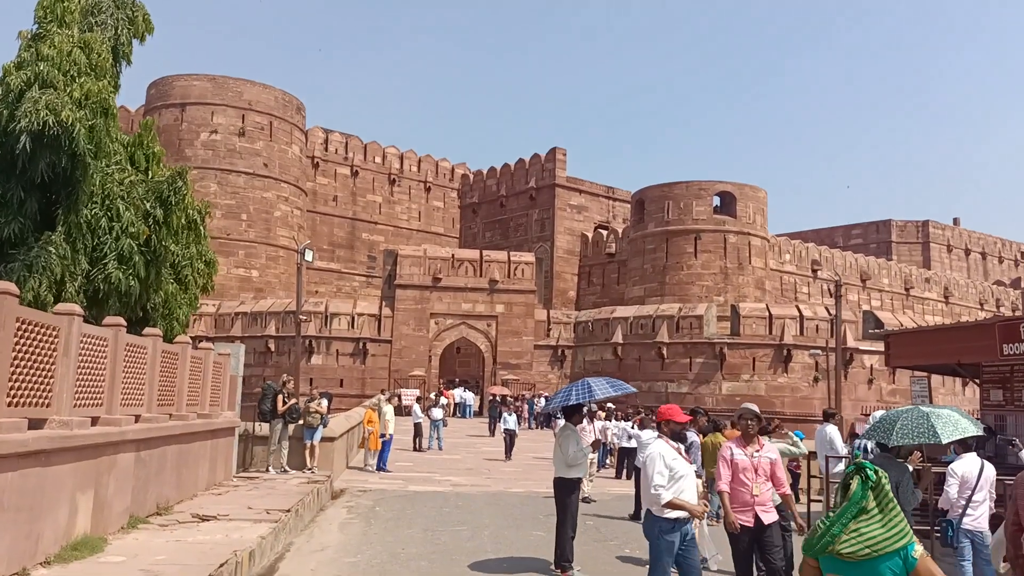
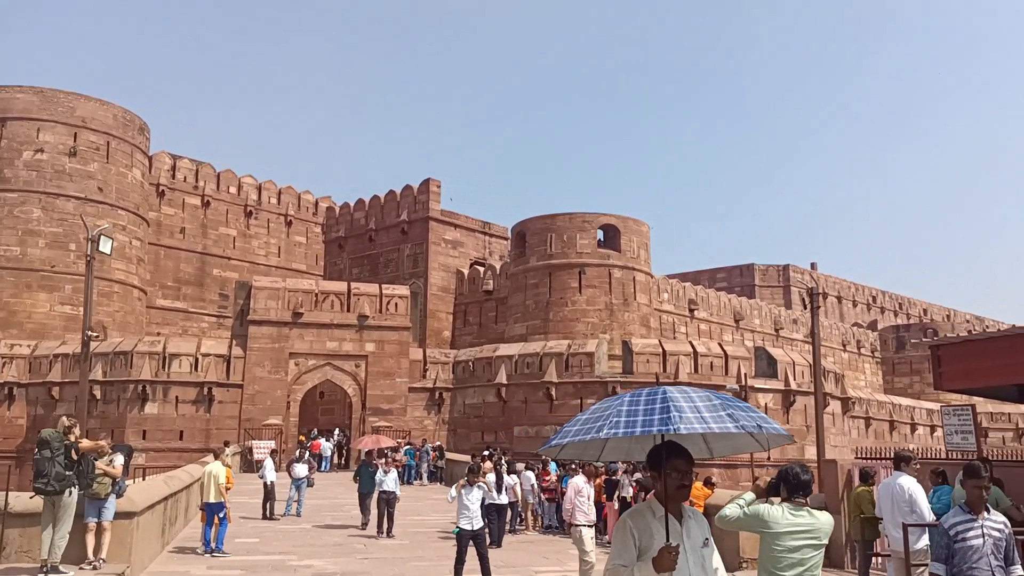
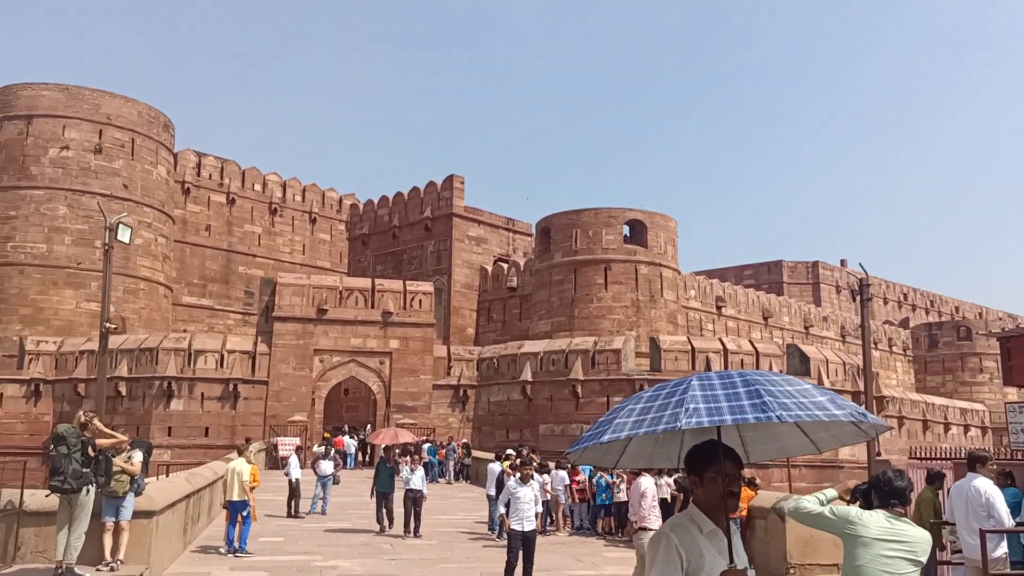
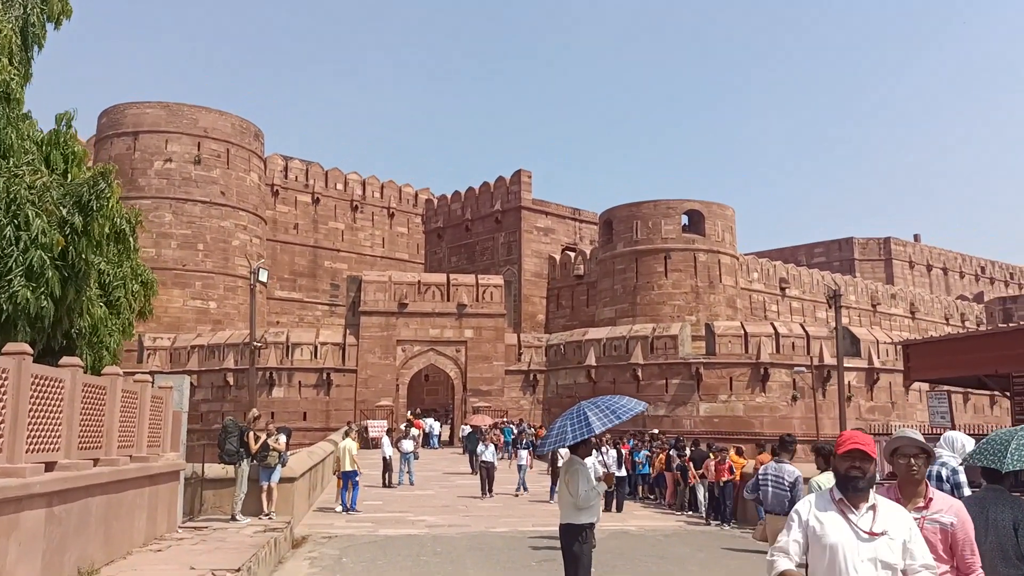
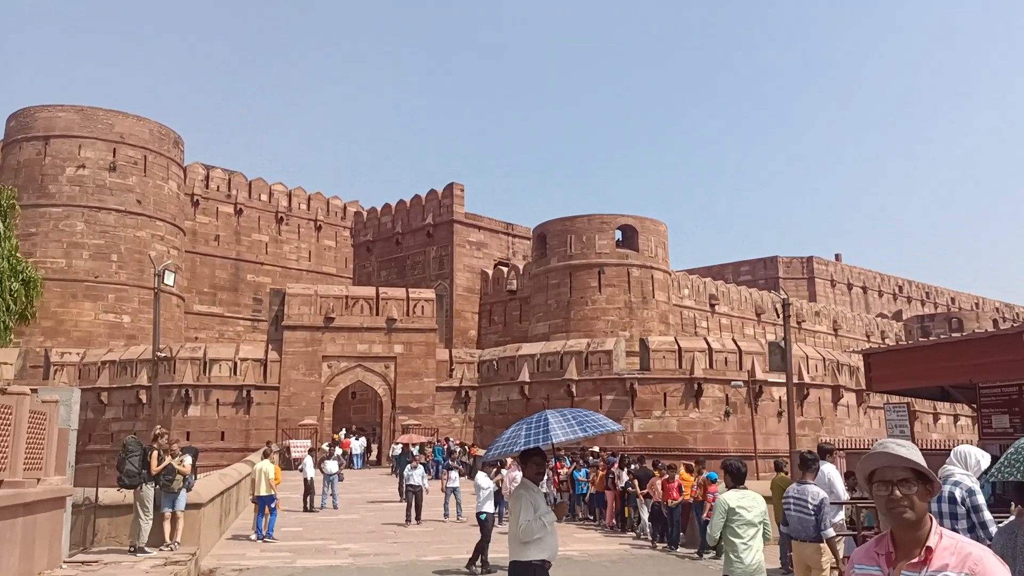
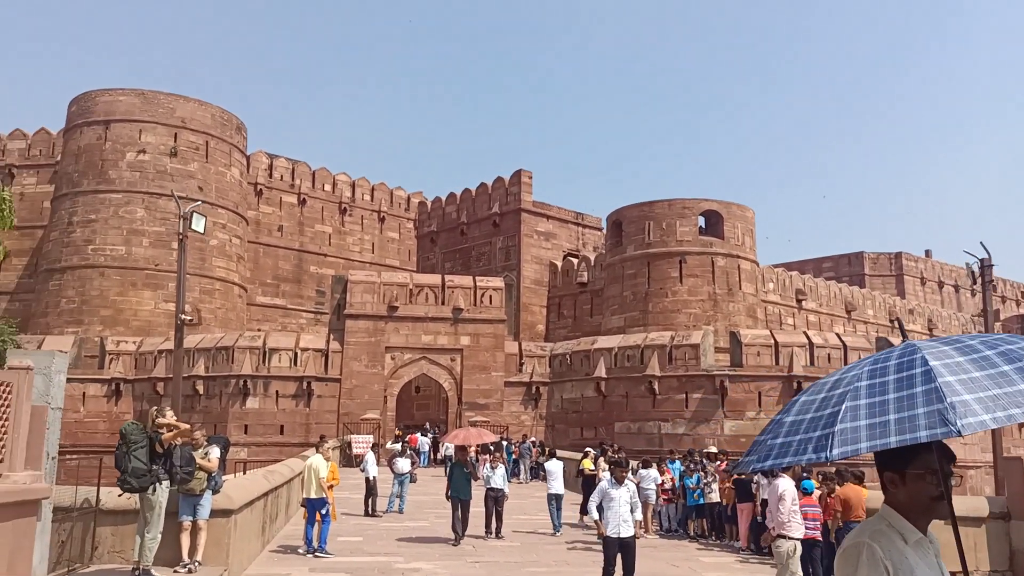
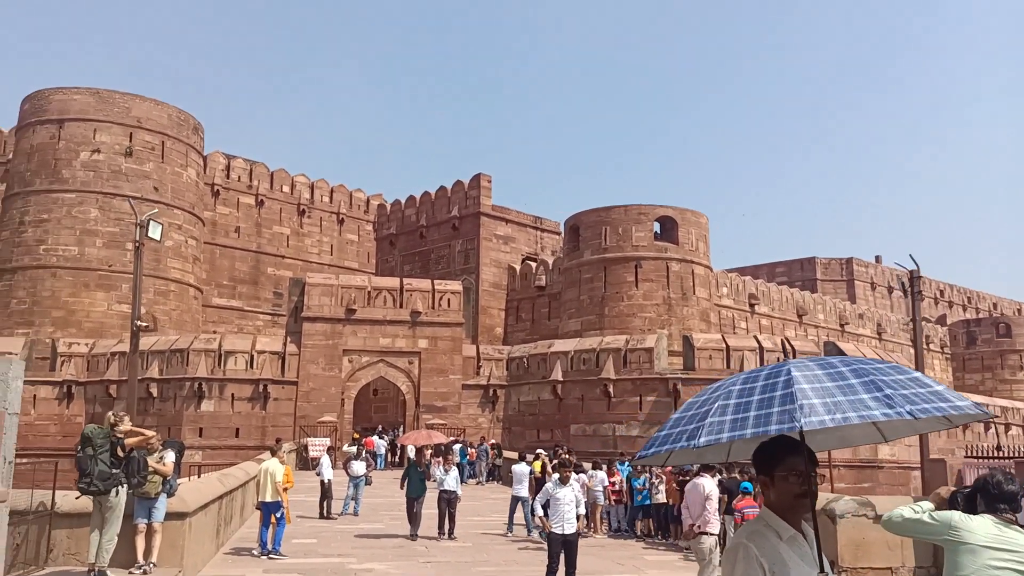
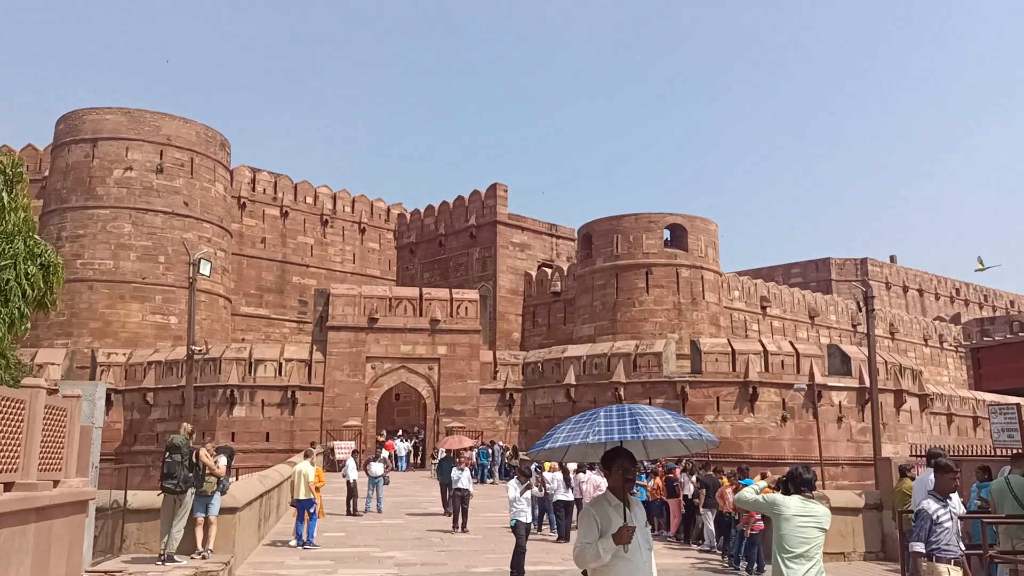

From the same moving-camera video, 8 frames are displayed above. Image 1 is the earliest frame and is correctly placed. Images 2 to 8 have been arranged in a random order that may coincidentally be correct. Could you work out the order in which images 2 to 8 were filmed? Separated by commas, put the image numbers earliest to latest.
4, 5, 8, 2, 3, 7, 6
